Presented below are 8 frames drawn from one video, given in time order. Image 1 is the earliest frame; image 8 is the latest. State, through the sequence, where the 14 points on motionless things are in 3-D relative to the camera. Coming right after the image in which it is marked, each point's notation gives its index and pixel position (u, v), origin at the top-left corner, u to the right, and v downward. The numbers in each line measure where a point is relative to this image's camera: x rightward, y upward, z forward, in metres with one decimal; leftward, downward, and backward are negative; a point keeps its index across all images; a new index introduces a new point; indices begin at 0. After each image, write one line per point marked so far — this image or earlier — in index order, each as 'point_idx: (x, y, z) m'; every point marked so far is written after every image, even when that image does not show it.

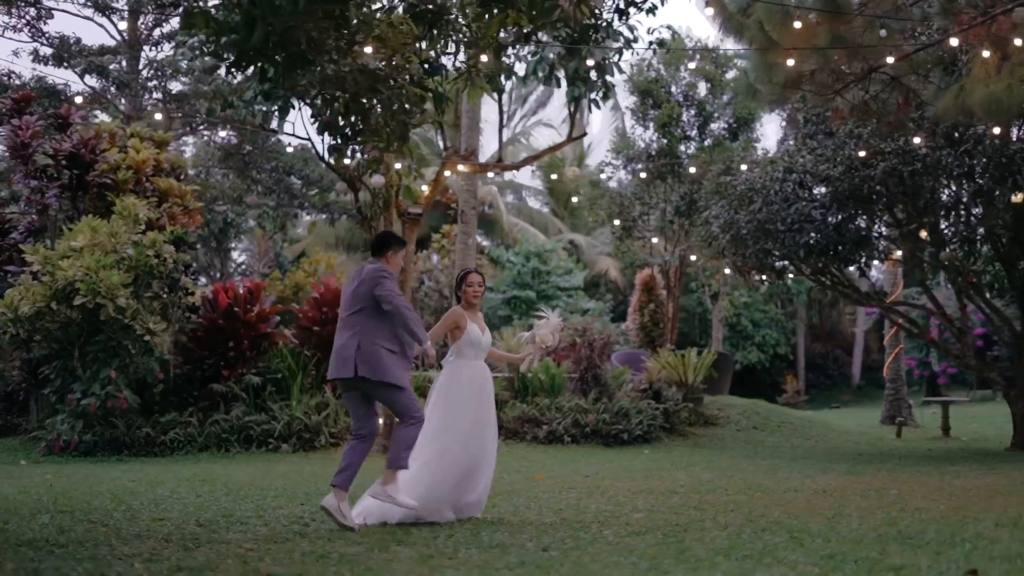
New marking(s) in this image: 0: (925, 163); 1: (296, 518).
0: (+3.6, +1.1, +14.3) m
1: (-1.1, -1.1, +7.8) m
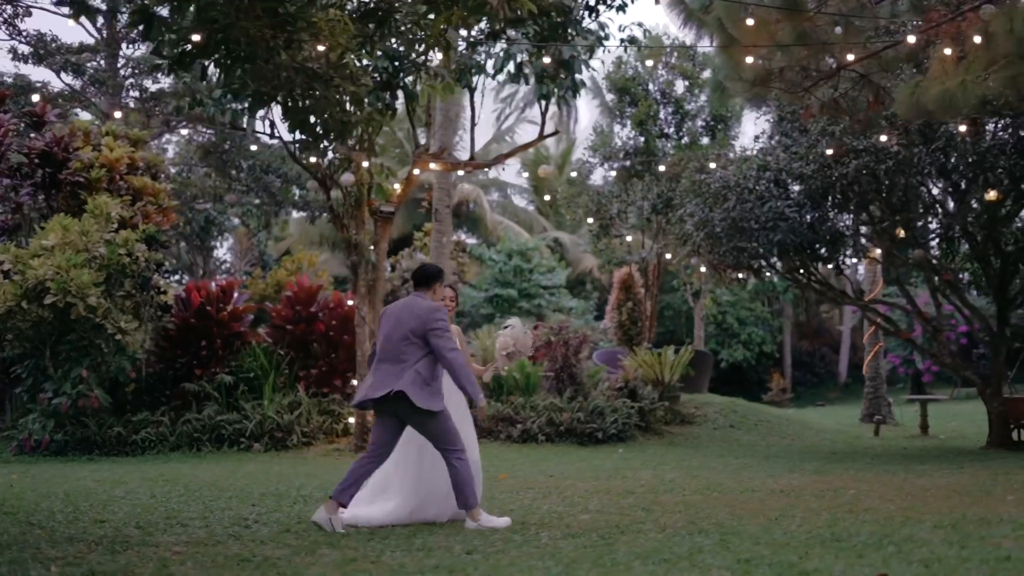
0: (+3.4, +1.1, +14.2) m
1: (-1.3, -1.1, +7.7) m
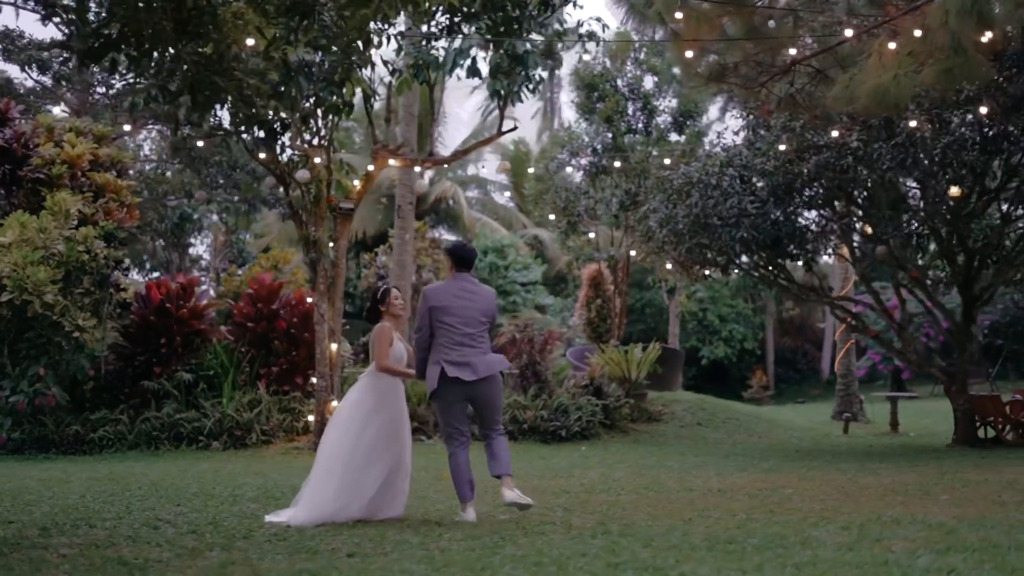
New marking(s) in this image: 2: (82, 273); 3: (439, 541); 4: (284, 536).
0: (+3.0, +1.2, +14.1) m
1: (-1.7, -1.1, +7.6) m
2: (-3.9, +0.1, +14.5) m
3: (-0.3, -0.9, +5.7) m
4: (-0.9, -1.0, +6.4) m
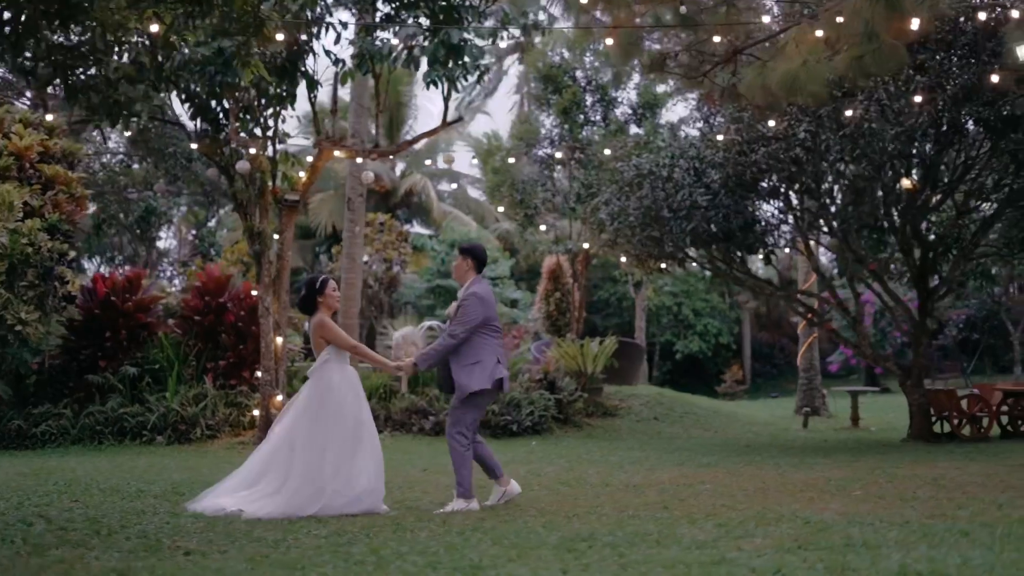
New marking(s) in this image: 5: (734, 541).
0: (+2.5, +1.2, +14.0) m
1: (-2.1, -1.1, +7.5) m
2: (-4.4, +0.2, +14.3) m
3: (-0.7, -0.9, +5.6) m
4: (-1.4, -1.0, +6.2) m
5: (+0.7, -0.8, +4.9) m
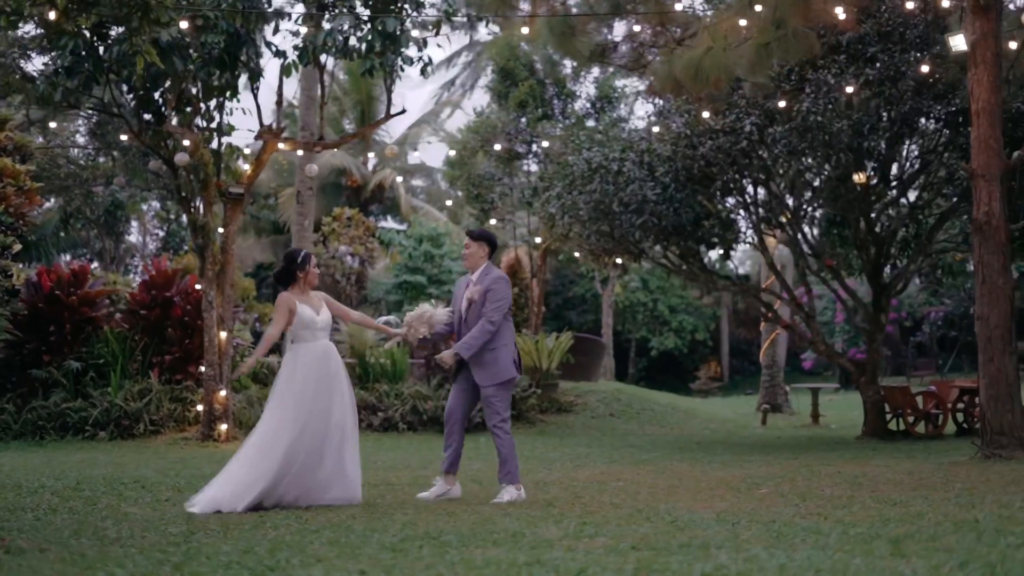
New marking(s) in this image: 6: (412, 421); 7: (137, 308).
0: (+2.1, +1.3, +13.8) m
1: (-2.6, -1.0, +7.3) m
2: (-4.9, +0.3, +14.1) m
3: (-1.2, -0.8, +5.4) m
4: (-1.9, -0.9, +6.1) m
5: (+0.2, -0.7, +4.7) m
6: (-1.0, -1.3, +15.2) m
7: (-3.6, -0.2, +15.3) m
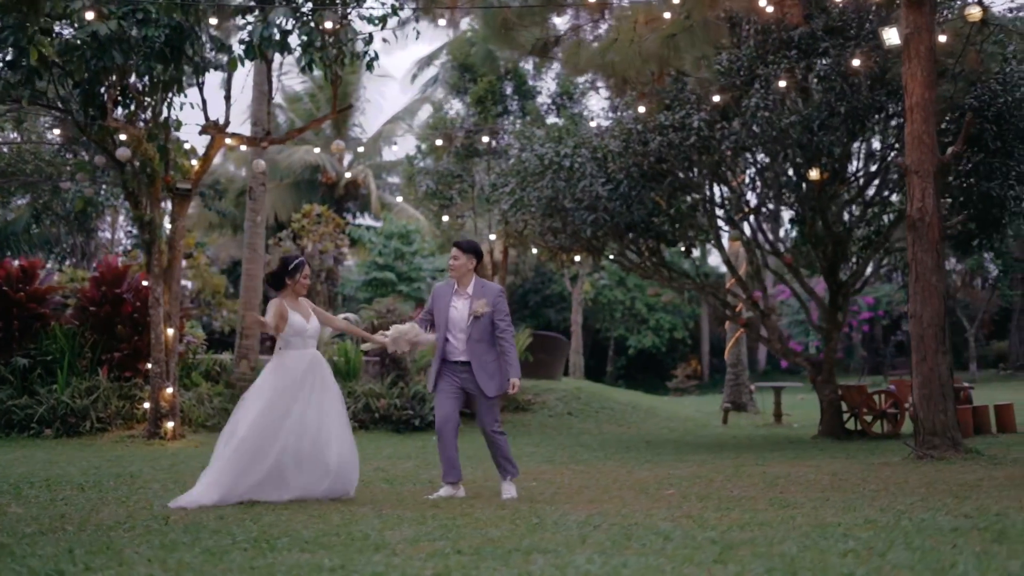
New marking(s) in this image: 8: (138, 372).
0: (+1.6, +1.3, +13.6) m
1: (-3.1, -1.0, +7.2) m
2: (-5.3, +0.3, +14.0) m
3: (-1.7, -0.8, +5.3) m
4: (-2.4, -0.9, +5.9) m
5: (-0.3, -0.7, +4.6) m
6: (-1.4, -1.2, +15.0) m
7: (-4.0, -0.2, +15.2) m
8: (-3.5, -0.8, +15.0) m
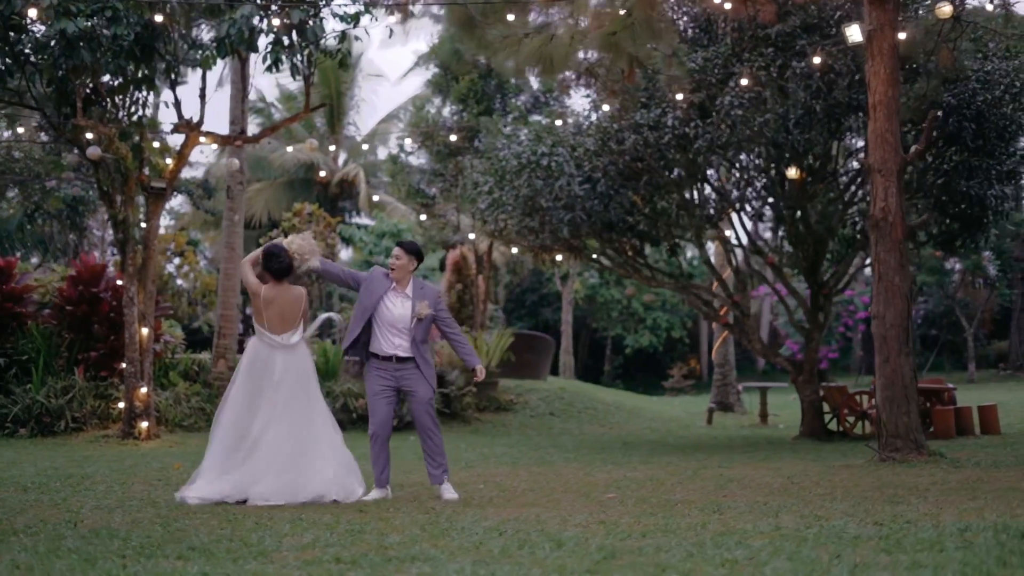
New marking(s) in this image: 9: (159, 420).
0: (+1.4, +1.3, +13.5) m
1: (-3.4, -1.0, +7.1) m
2: (-5.5, +0.3, +14.0) m
3: (-2.0, -0.8, +5.2) m
4: (-2.7, -0.9, +5.9) m
5: (-0.6, -0.7, +4.5) m
6: (-1.6, -1.2, +14.9) m
7: (-4.2, -0.1, +15.1) m
8: (-3.7, -0.8, +14.9) m
9: (-3.1, -1.2, +14.1) m
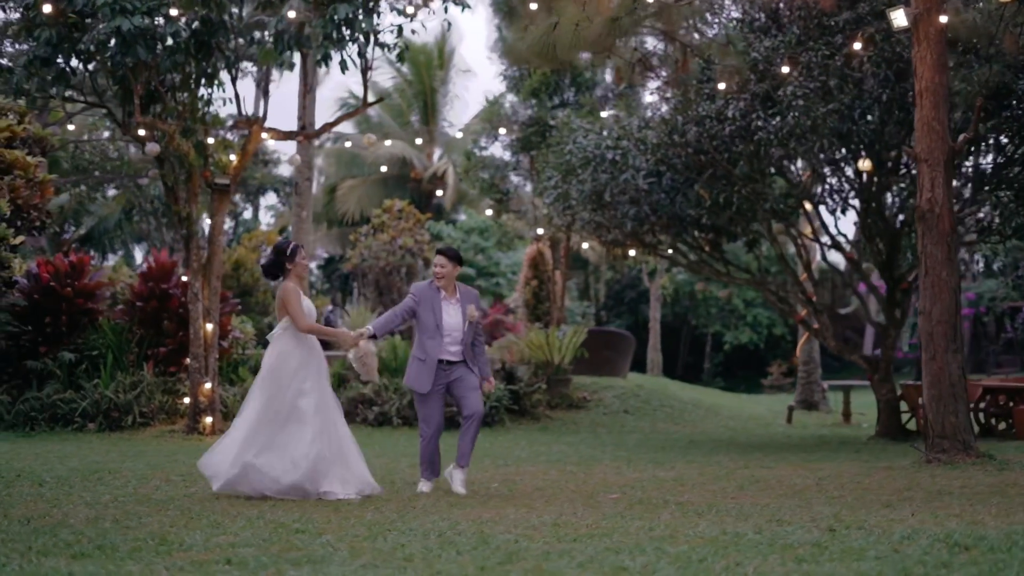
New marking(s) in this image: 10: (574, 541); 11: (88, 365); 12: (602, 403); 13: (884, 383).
0: (+1.9, +1.3, +13.2) m
1: (-3.4, -1.0, +7.2) m
2: (-5.0, +0.3, +14.2) m
3: (-2.2, -0.8, +5.2) m
4: (-2.8, -0.9, +5.9) m
5: (-0.8, -0.7, +4.4) m
6: (-1.0, -1.2, +14.9) m
7: (-3.6, -0.1, +15.3) m
8: (-3.1, -0.7, +15.0) m
9: (-2.6, -1.1, +14.1) m
10: (+0.2, -0.7, +4.6) m
11: (-4.0, -0.7, +14.9) m
12: (+0.9, -1.2, +16.4) m
13: (+3.4, -0.9, +14.6) m
